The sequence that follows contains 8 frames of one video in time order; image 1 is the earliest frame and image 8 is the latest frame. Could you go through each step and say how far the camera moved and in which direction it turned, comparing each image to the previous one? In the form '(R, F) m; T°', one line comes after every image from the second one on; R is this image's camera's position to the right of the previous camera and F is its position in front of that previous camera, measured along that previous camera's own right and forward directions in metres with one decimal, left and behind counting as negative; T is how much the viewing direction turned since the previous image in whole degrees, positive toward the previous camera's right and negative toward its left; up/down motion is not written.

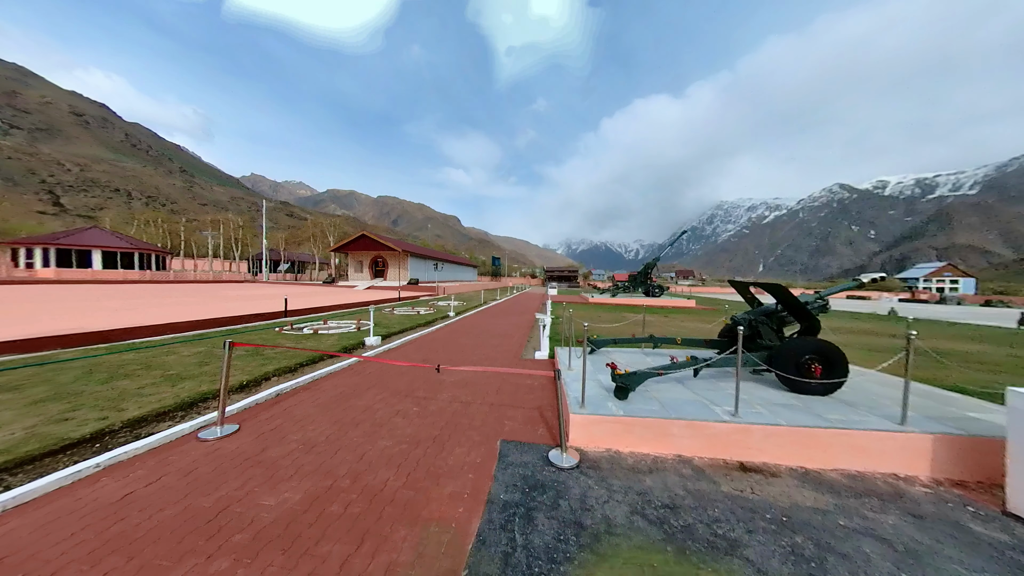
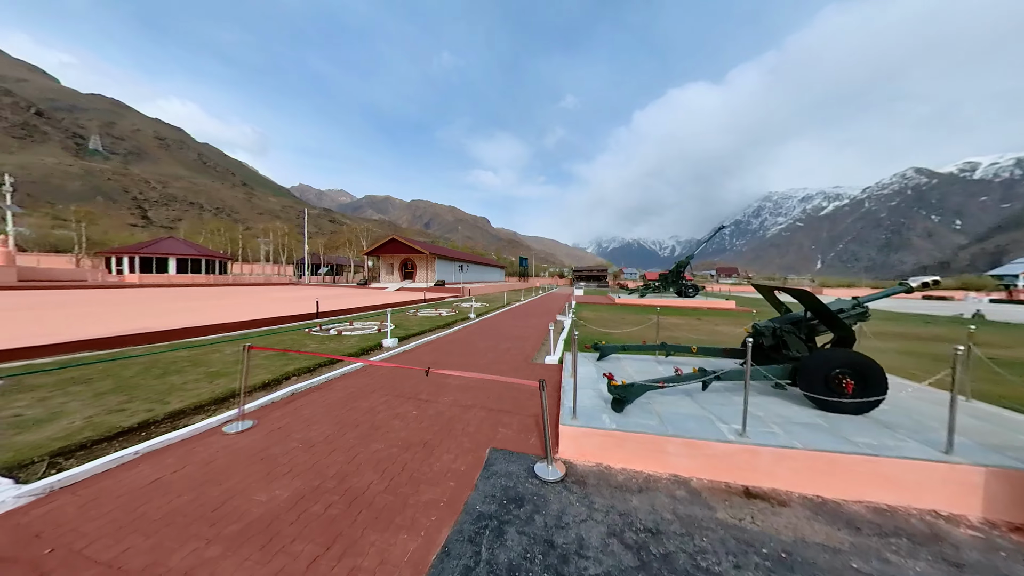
(+0.6, +0.1) m; -6°
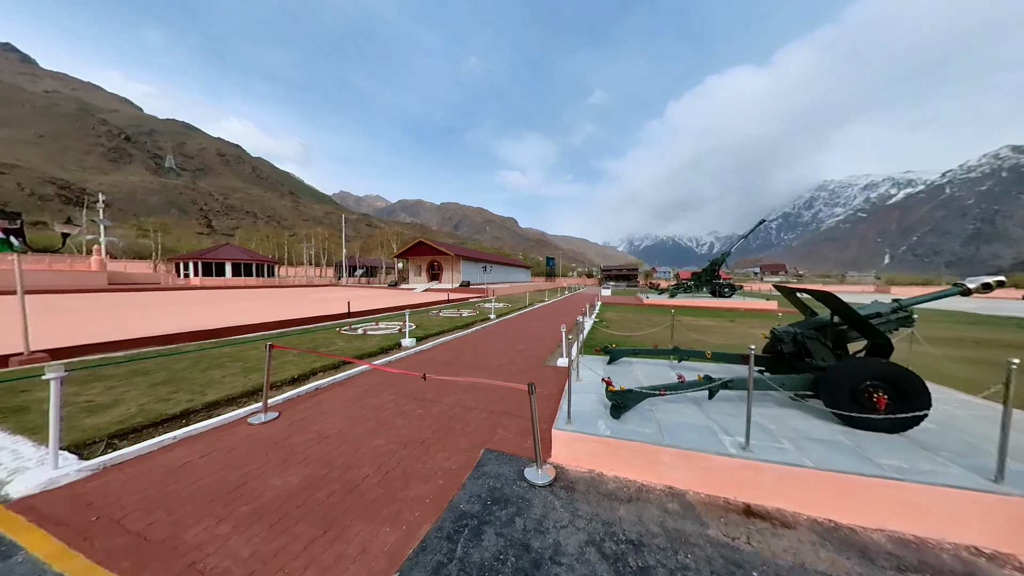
(+0.5, 0.0) m; -6°
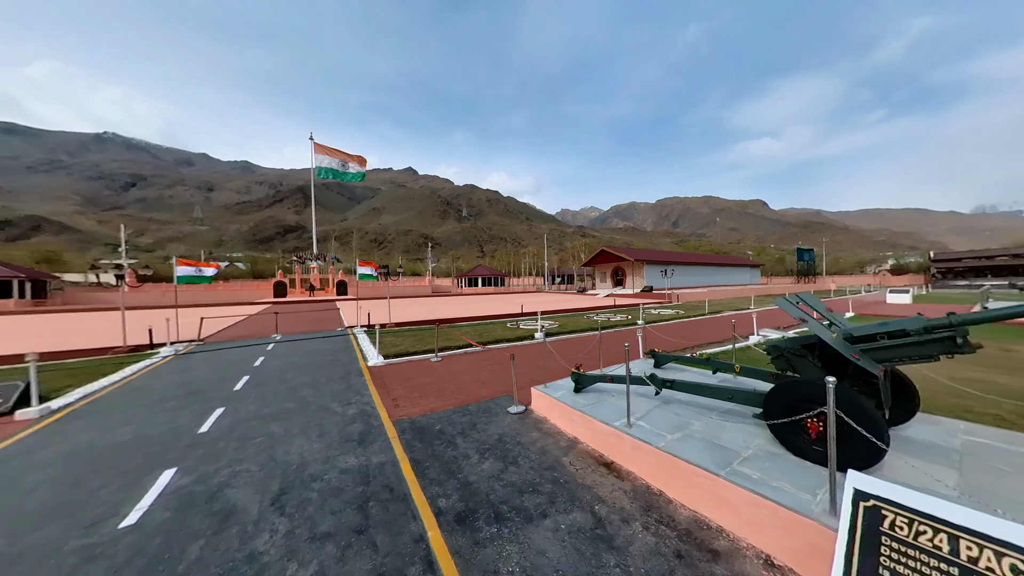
(+4.4, -1.0) m; -41°
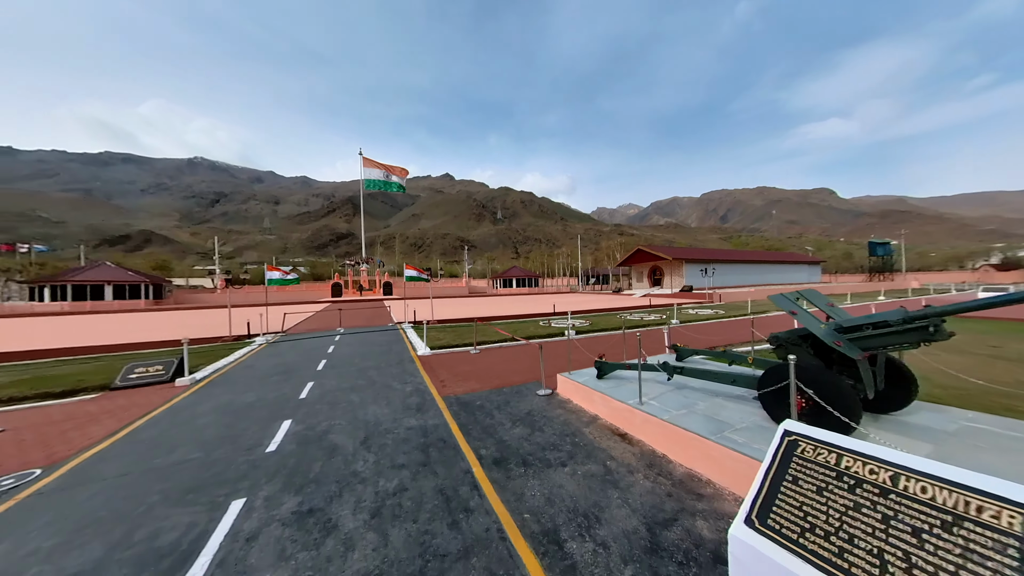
(+0.1, -1.0) m; -7°
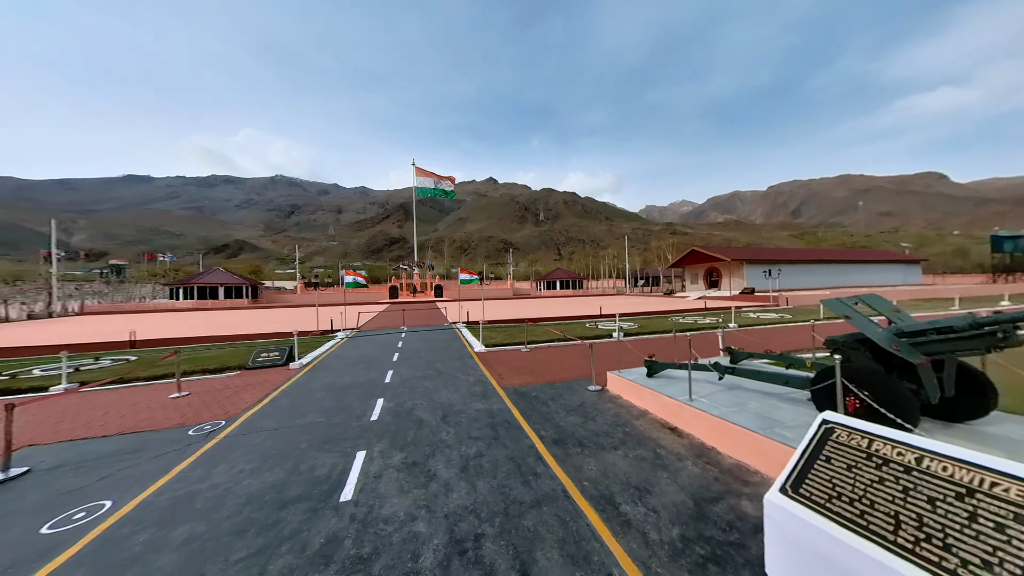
(-0.3, -0.8) m; -8°
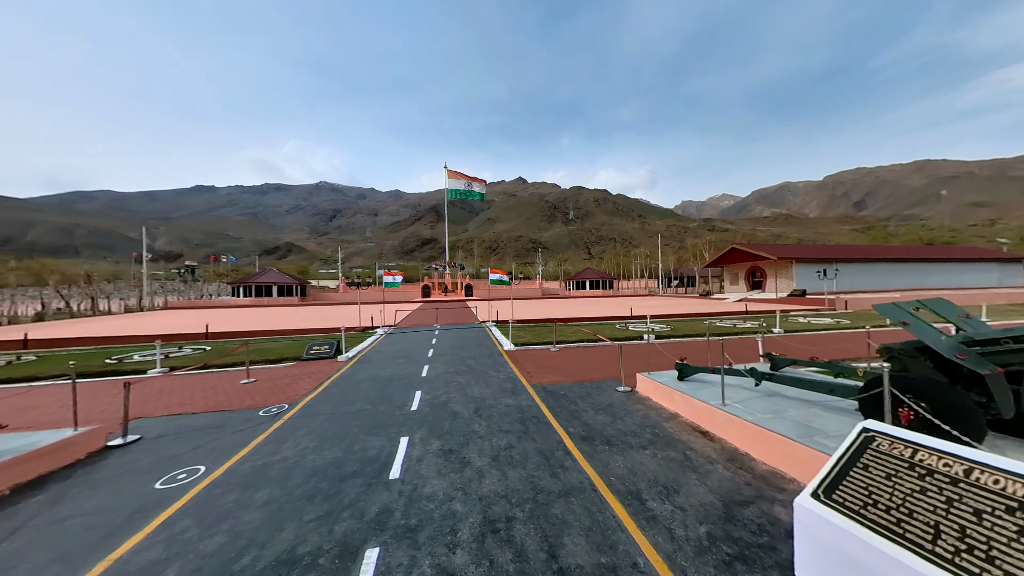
(0.0, -0.3) m; -6°
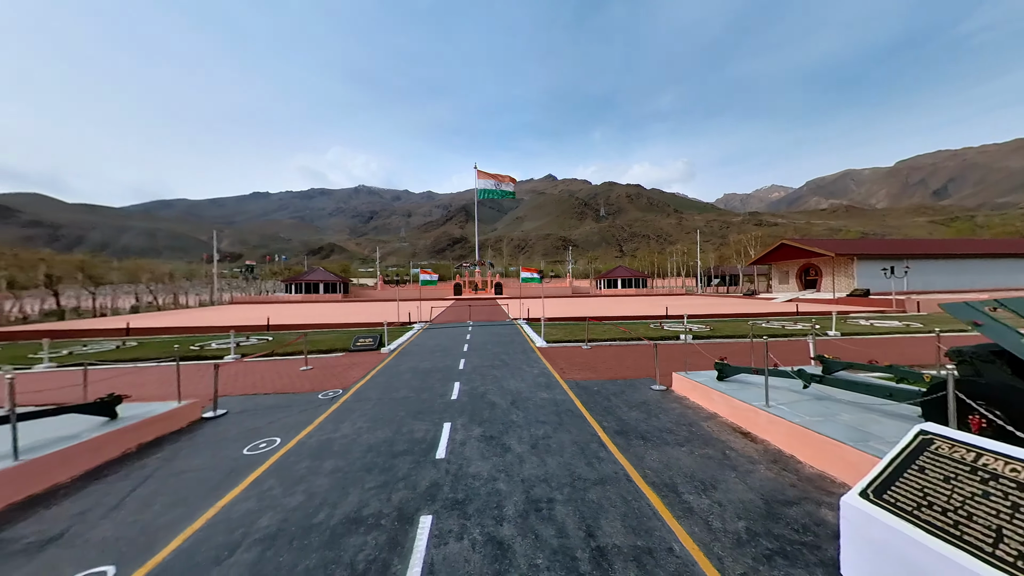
(-0.1, -0.3) m; -6°
